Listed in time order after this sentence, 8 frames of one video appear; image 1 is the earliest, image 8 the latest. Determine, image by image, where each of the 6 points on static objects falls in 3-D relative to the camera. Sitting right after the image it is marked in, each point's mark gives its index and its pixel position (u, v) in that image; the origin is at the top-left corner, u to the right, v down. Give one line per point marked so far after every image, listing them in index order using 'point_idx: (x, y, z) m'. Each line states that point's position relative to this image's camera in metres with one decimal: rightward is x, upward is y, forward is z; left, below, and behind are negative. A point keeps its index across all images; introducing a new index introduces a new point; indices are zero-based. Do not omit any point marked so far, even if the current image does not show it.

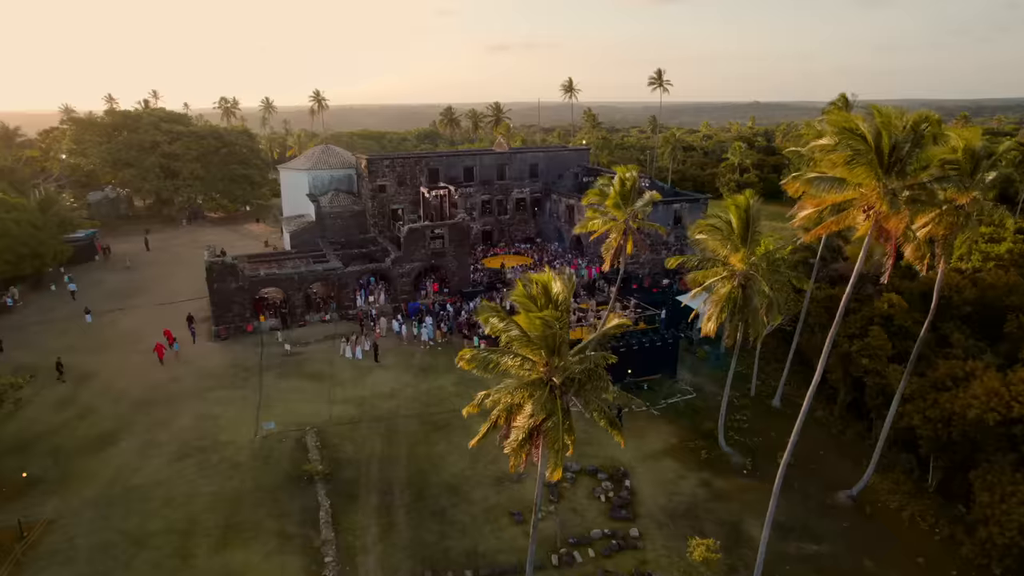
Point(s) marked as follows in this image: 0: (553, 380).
0: (+1.0, -2.2, +15.1) m
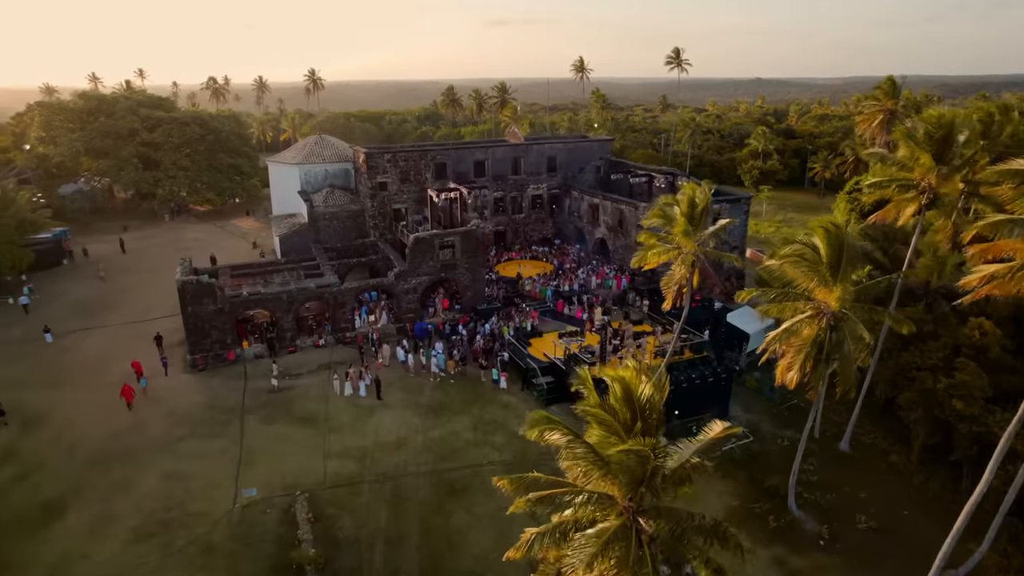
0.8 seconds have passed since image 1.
0: (+2.1, -3.8, +10.5) m
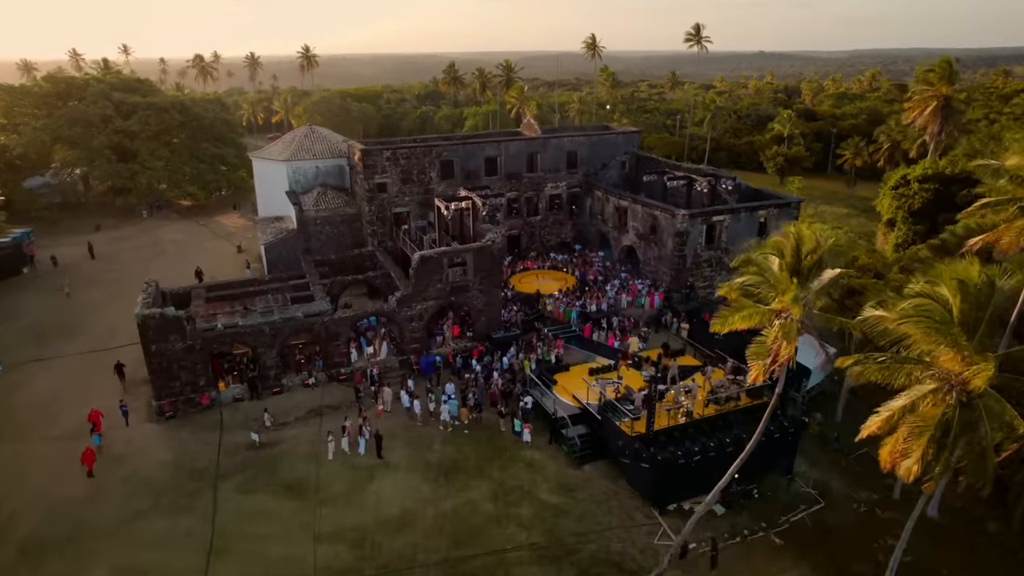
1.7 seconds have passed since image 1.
0: (+3.0, -5.8, +6.1) m
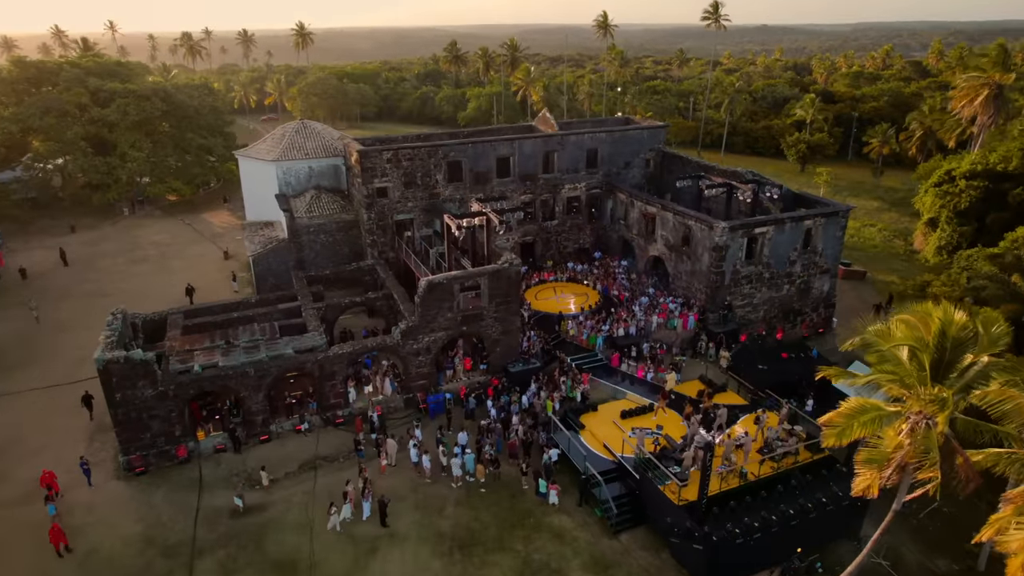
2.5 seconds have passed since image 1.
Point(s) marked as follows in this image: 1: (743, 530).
0: (+3.8, -7.7, +2.9) m
1: (+6.5, -6.8, +18.0) m
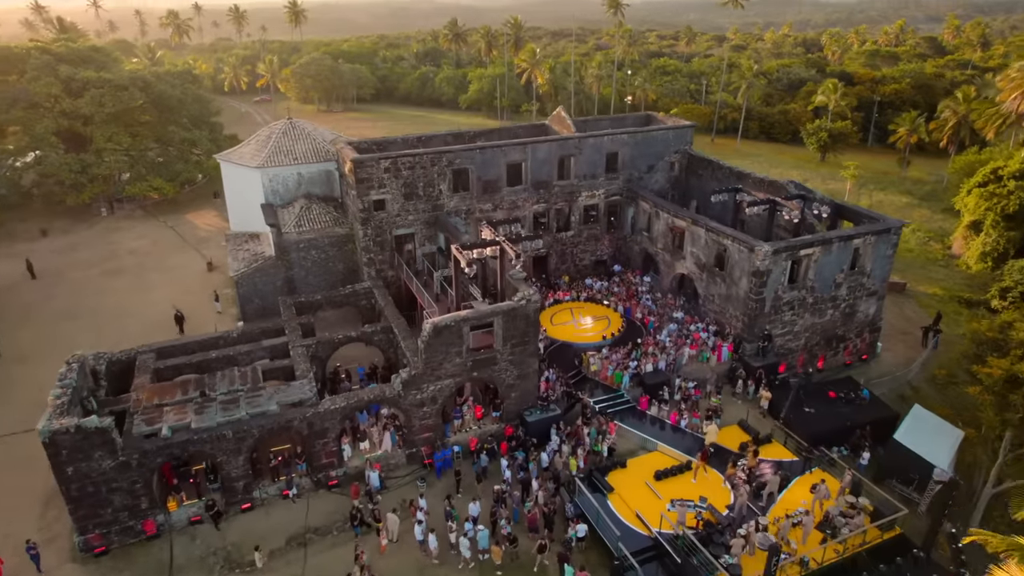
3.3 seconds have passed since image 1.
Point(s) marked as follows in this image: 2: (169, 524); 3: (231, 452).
0: (+4.4, -9.8, +0.1) m
1: (+7.0, -8.3, +15.1) m
2: (-10.1, -6.9, +18.9) m
3: (-8.3, -4.8, +19.0) m
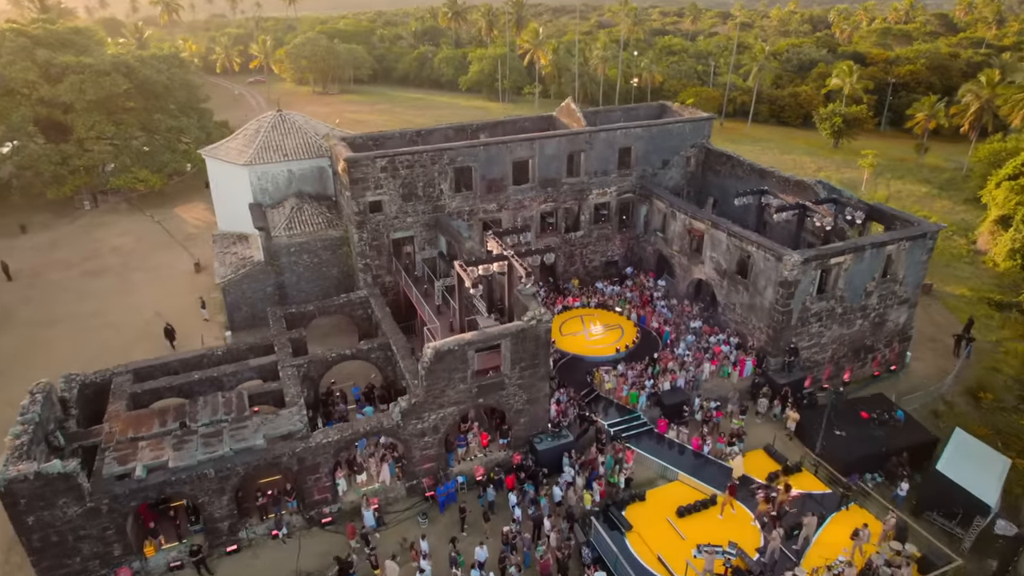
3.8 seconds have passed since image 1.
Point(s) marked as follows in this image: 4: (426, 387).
0: (+4.7, -11.1, -1.5) m
1: (+7.3, -9.1, +13.5) m
2: (-9.8, -7.6, +17.3) m
3: (-8.1, -5.5, +17.3) m
4: (-2.5, -2.9, +18.6) m
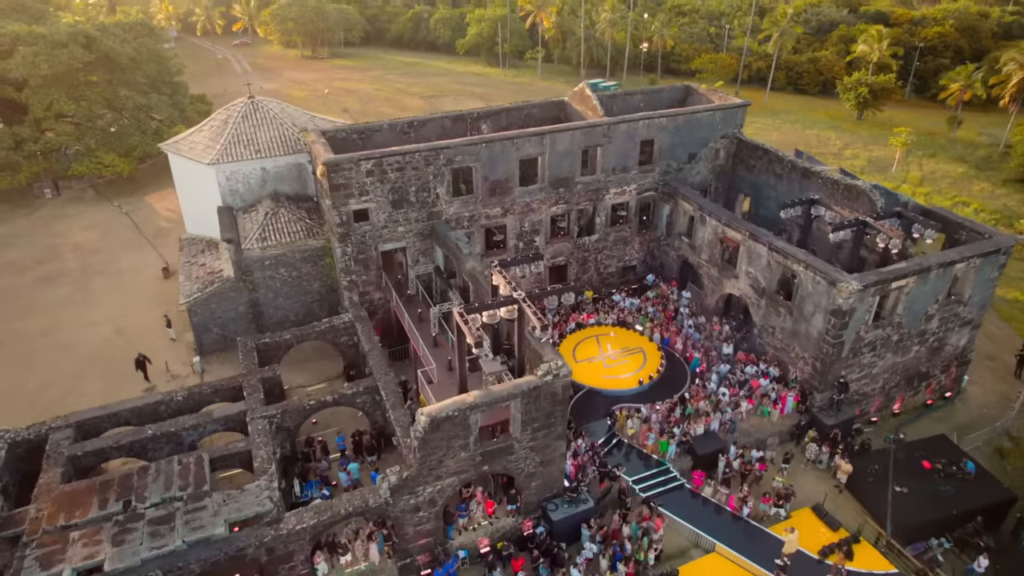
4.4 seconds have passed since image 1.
0: (+5.1, -13.5, -4.1) m
1: (+7.6, -10.6, +10.8) m
2: (-9.6, -8.9, +14.4) m
3: (-7.8, -6.8, +14.3) m
4: (-2.2, -4.1, +15.5) m
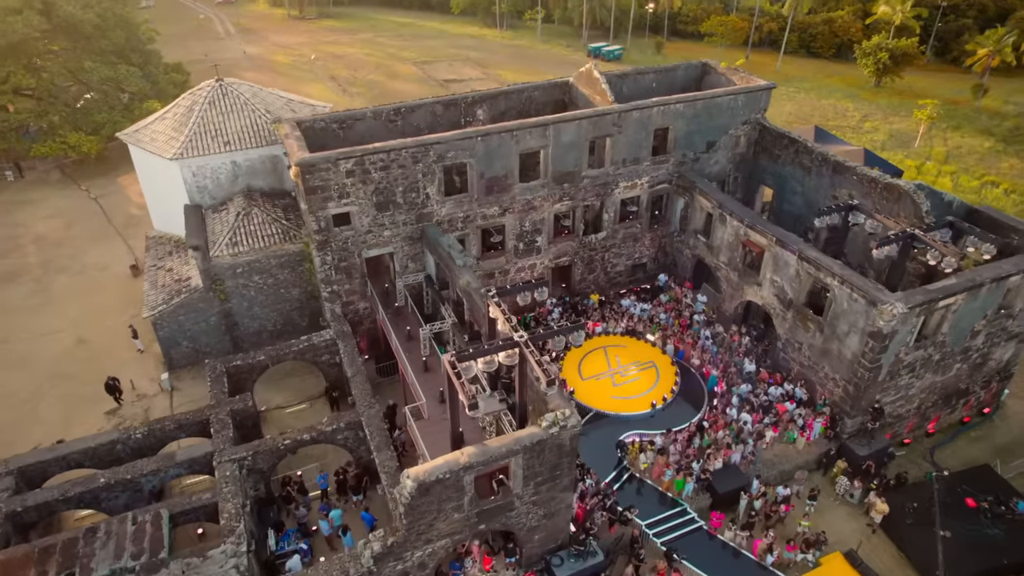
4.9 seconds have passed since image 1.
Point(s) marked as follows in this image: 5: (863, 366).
0: (+5.1, -15.6, -5.4) m
1: (+7.6, -11.7, +9.3) m
2: (-9.5, -9.8, +12.7) m
3: (-7.8, -7.7, +12.5) m
4: (-2.2, -4.9, +13.5) m
5: (+10.1, -2.2, +18.4) m
